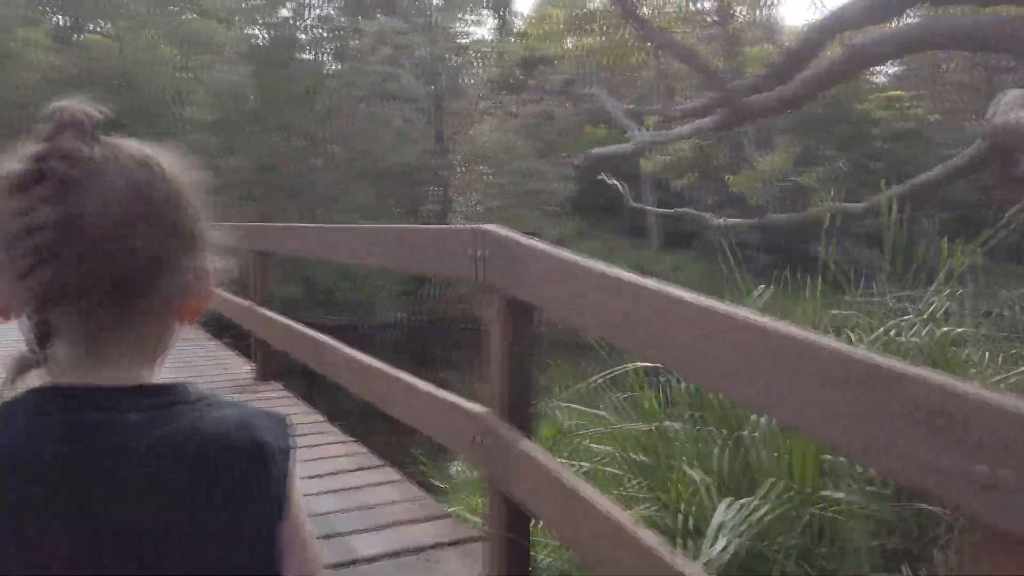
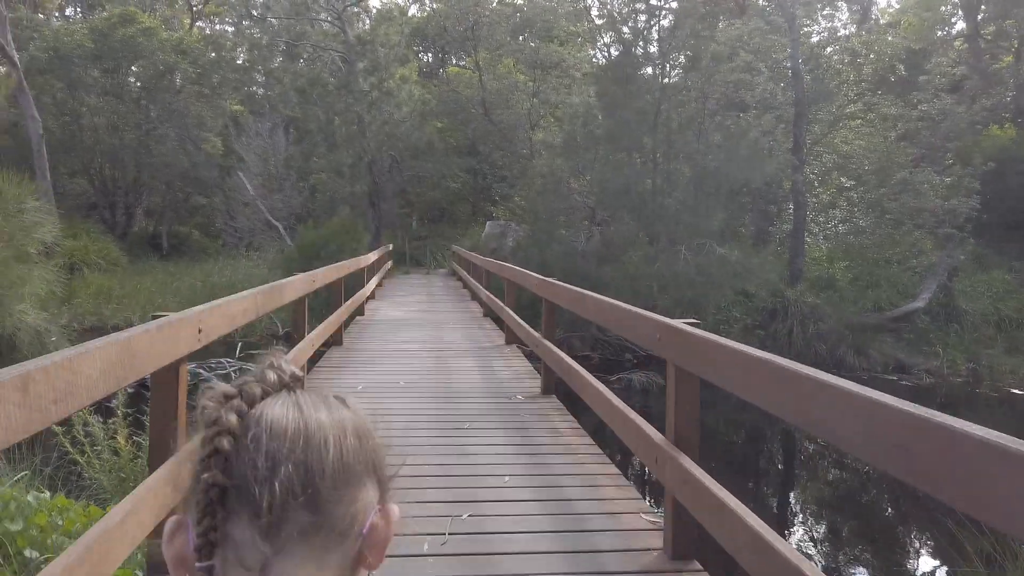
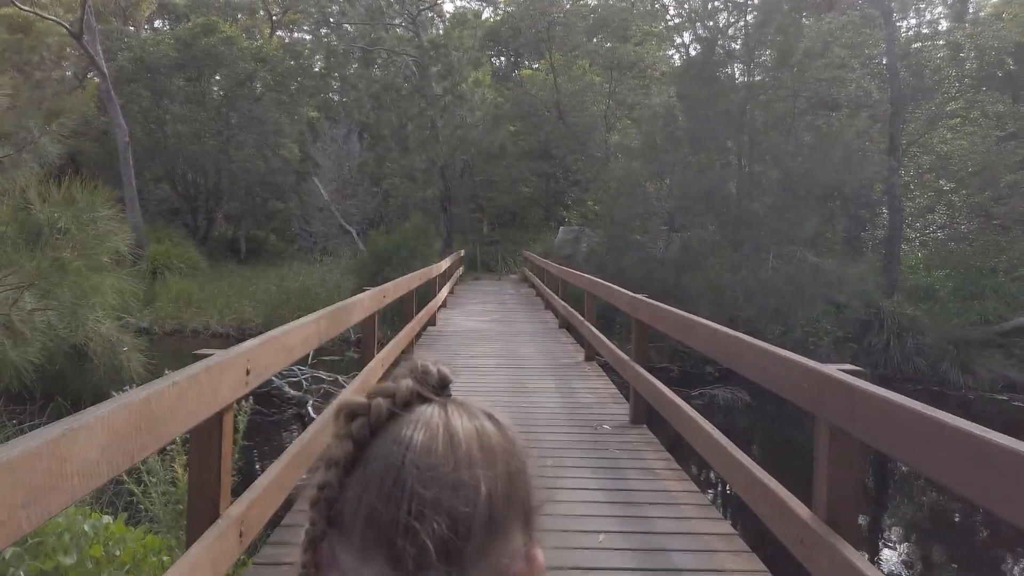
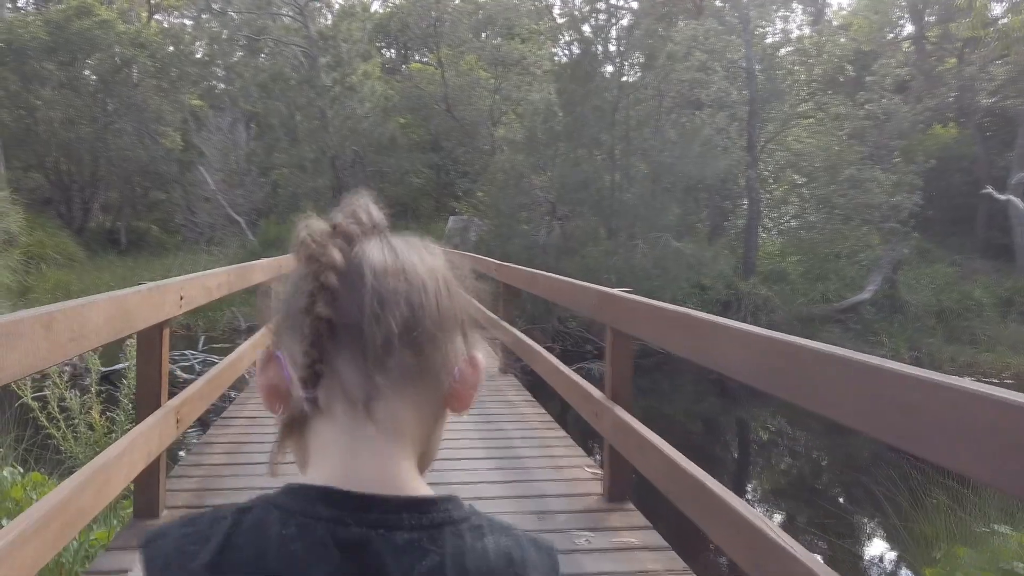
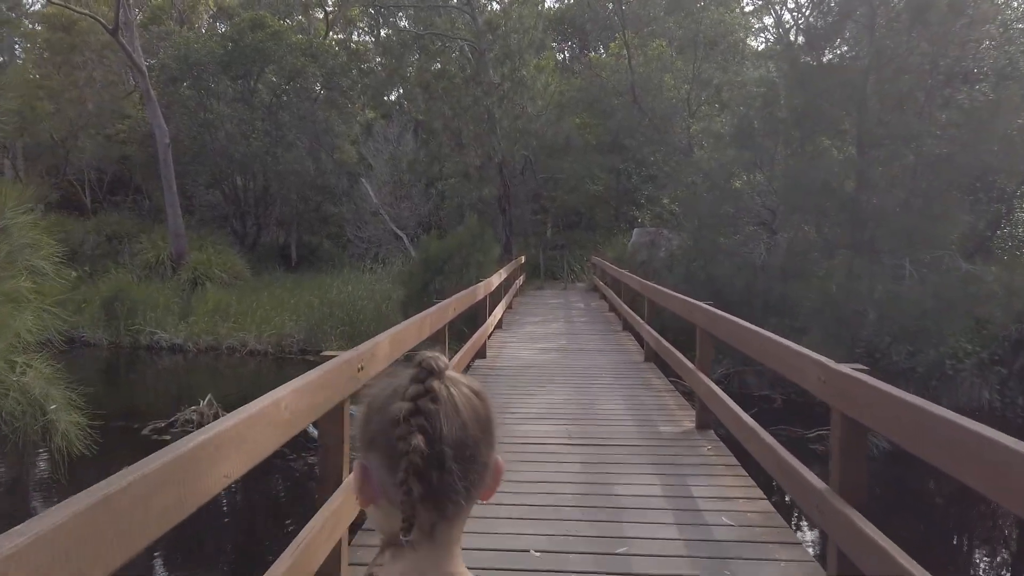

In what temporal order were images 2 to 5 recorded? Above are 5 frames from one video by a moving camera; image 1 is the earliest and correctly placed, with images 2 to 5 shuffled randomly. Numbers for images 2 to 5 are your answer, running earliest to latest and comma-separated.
4, 2, 3, 5
